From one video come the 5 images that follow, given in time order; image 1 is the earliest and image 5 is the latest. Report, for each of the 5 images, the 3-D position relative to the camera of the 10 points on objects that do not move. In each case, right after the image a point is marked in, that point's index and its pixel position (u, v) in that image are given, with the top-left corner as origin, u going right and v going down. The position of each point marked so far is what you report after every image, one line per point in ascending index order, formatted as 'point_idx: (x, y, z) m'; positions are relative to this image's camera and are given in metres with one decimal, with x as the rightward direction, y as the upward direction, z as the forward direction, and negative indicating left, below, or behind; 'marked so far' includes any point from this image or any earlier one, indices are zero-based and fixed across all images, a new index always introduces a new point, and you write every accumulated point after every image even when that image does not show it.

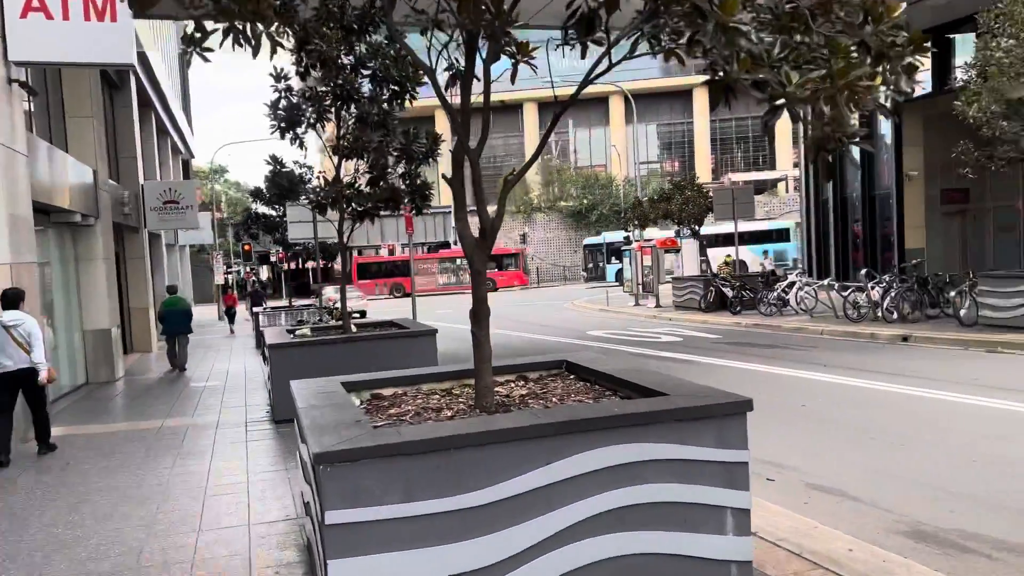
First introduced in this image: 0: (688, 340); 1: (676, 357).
0: (+3.5, -1.0, +15.8) m
1: (+2.7, -1.1, +13.0) m
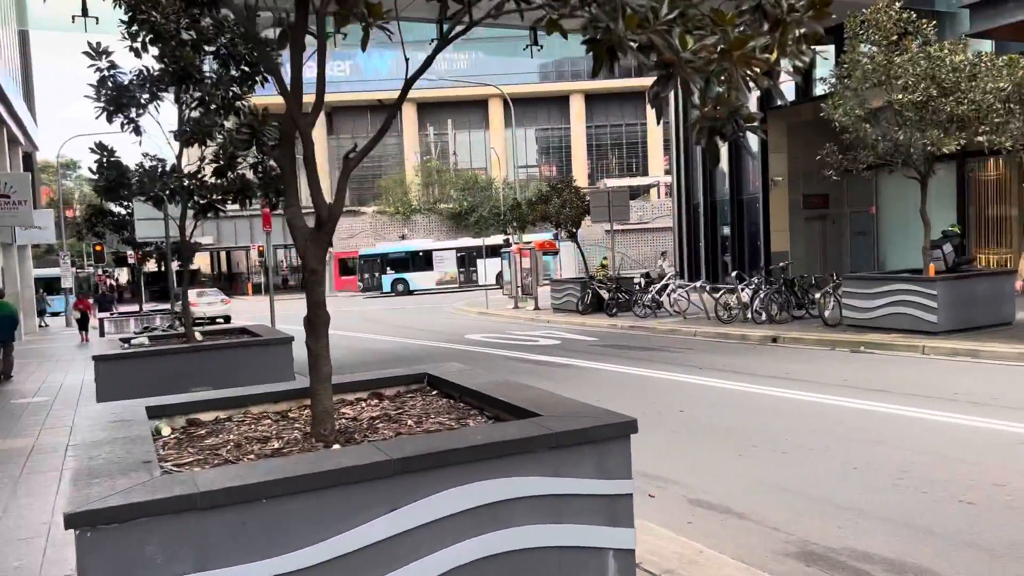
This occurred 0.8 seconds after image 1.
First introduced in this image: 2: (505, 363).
0: (+1.1, -1.0, +15.5) m
1: (+0.7, -1.1, +12.7) m
2: (-0.1, -1.2, +12.7) m
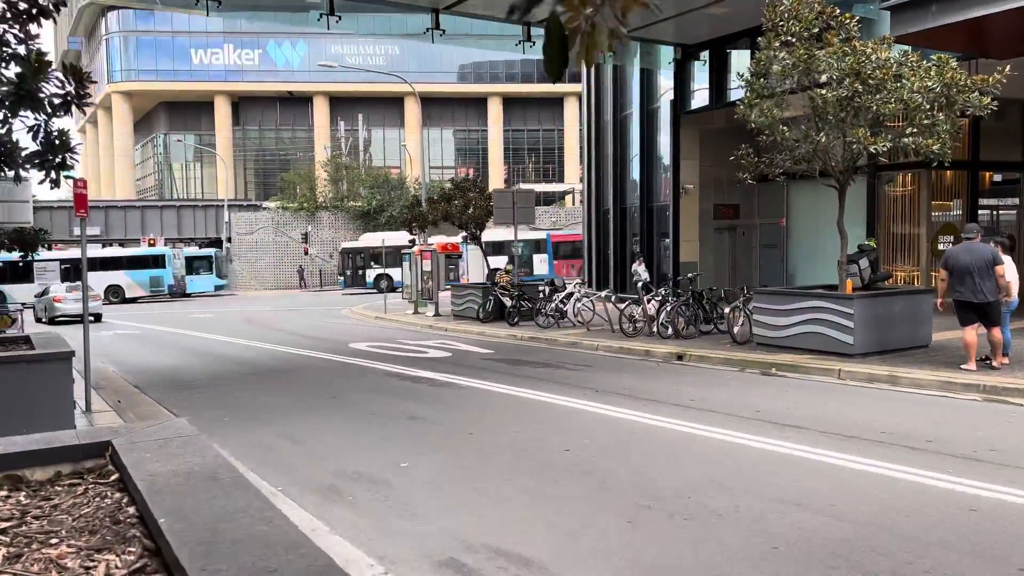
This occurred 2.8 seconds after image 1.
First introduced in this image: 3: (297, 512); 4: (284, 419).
0: (-1.0, -1.2, +14.0) m
1: (-1.1, -1.2, +11.1) m
2: (-1.9, -1.3, +11.1) m
3: (-1.4, -1.5, +5.3) m
4: (-2.4, -1.4, +8.4) m
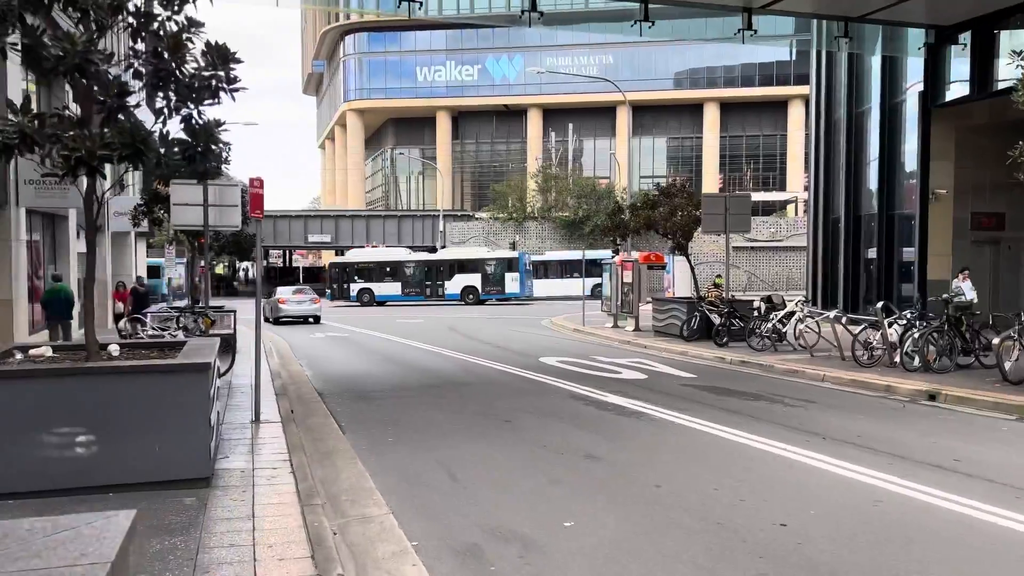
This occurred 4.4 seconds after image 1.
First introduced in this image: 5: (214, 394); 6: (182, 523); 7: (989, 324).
0: (+2.2, -1.4, +12.5) m
1: (+1.4, -1.4, +9.7) m
2: (+0.6, -1.4, +9.9) m
3: (-0.5, -1.6, +4.2) m
4: (-0.6, -1.5, +7.5) m
5: (-2.2, -0.8, +5.9) m
6: (-2.0, -1.4, +4.8) m
7: (+7.3, -0.6, +12.3) m
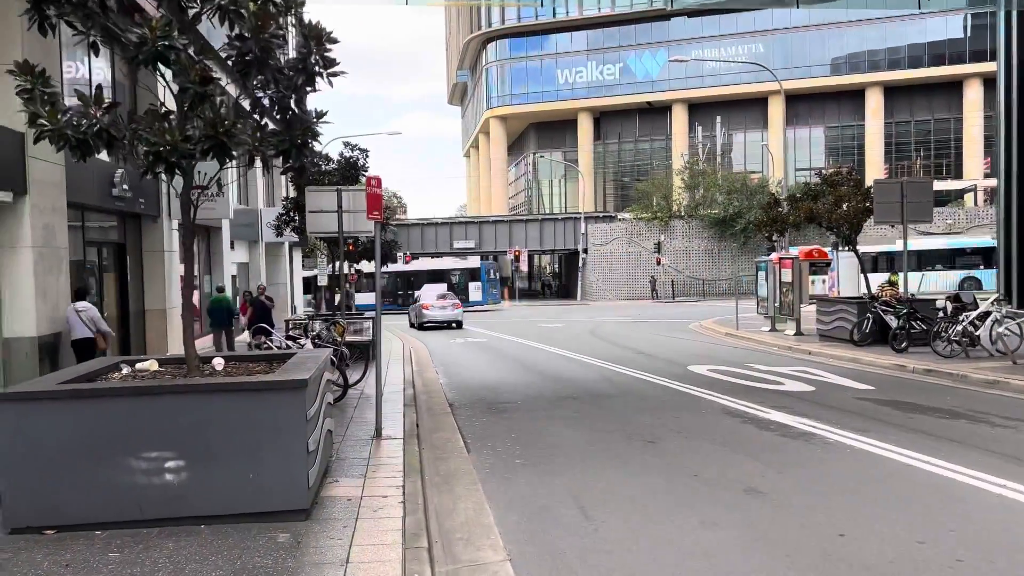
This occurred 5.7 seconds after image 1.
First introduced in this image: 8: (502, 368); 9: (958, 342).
0: (+4.3, -1.4, +10.9) m
1: (+2.9, -1.4, +8.4) m
2: (+2.2, -1.4, +8.7) m
3: (+0.1, -1.6, +3.3) m
4: (+0.6, -1.5, +6.6) m
5: (-1.3, -0.8, +5.3) m
6: (-1.3, -1.5, +4.2) m
7: (+9.2, -0.5, +9.8) m
8: (-0.2, -1.5, +14.7) m
9: (+7.6, -0.9, +13.6) m
